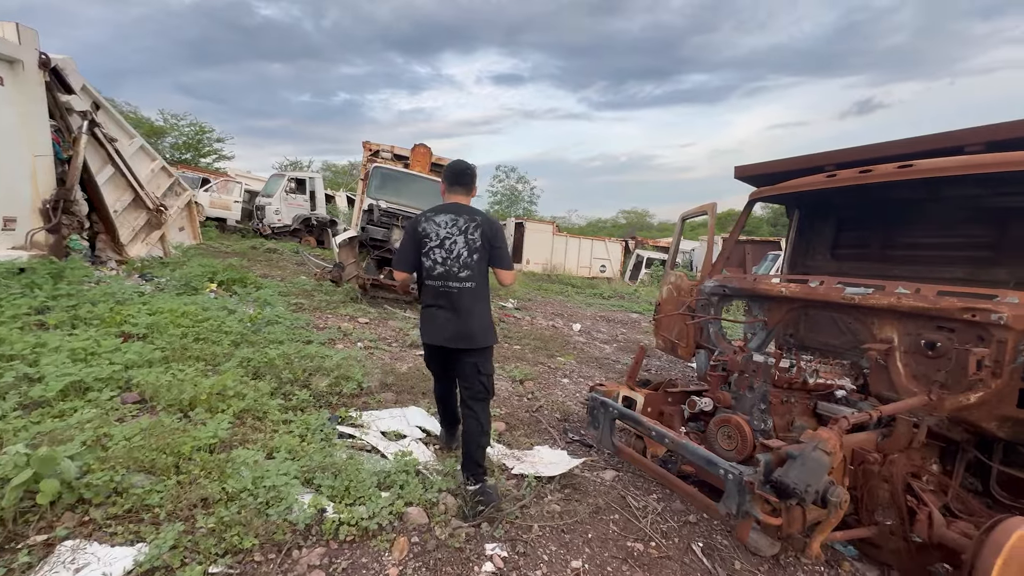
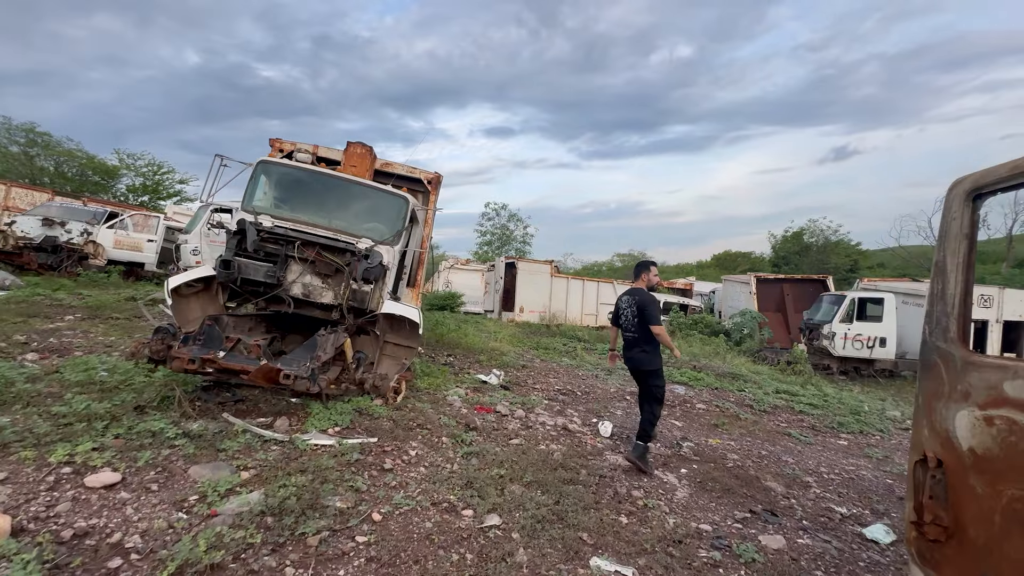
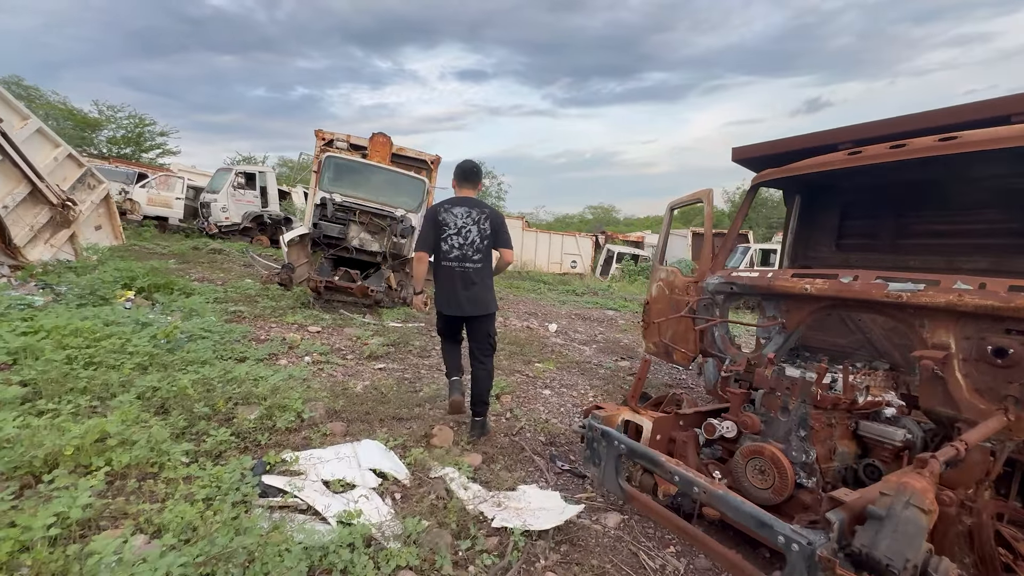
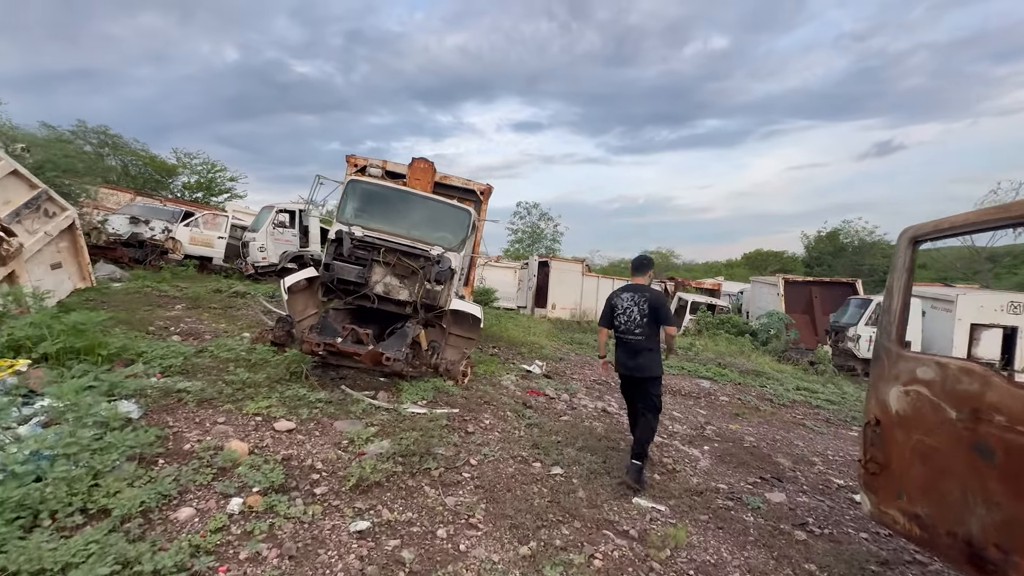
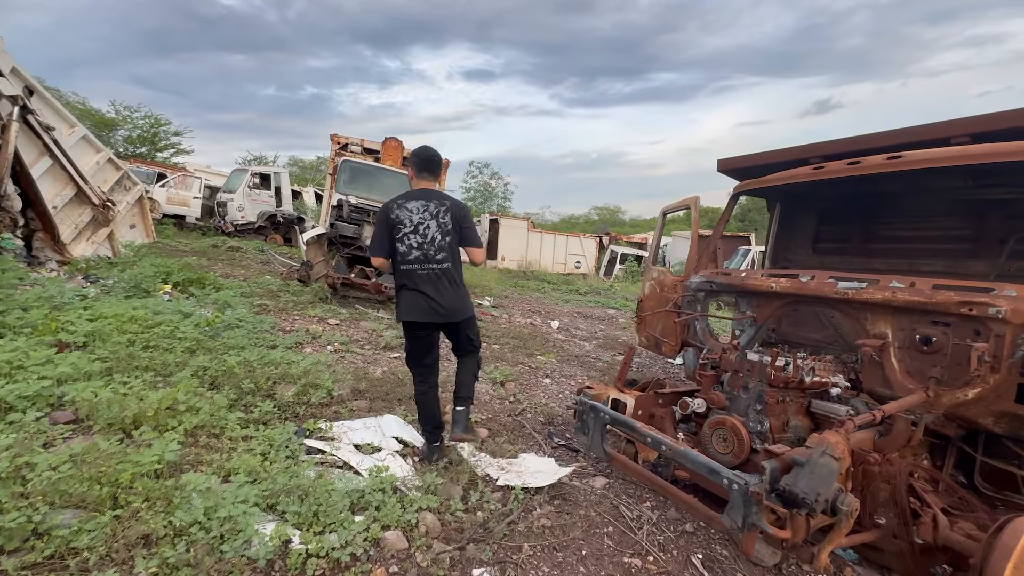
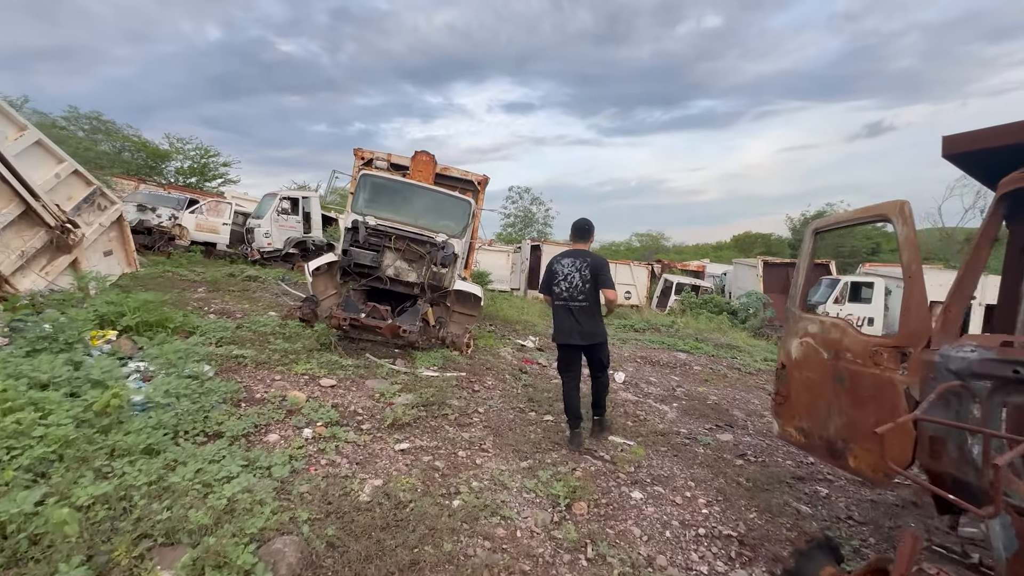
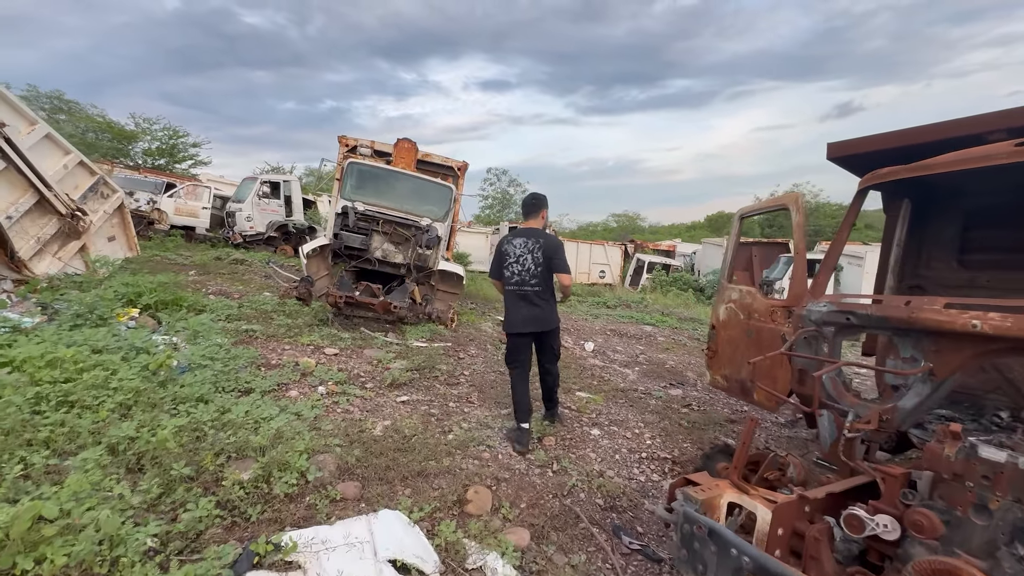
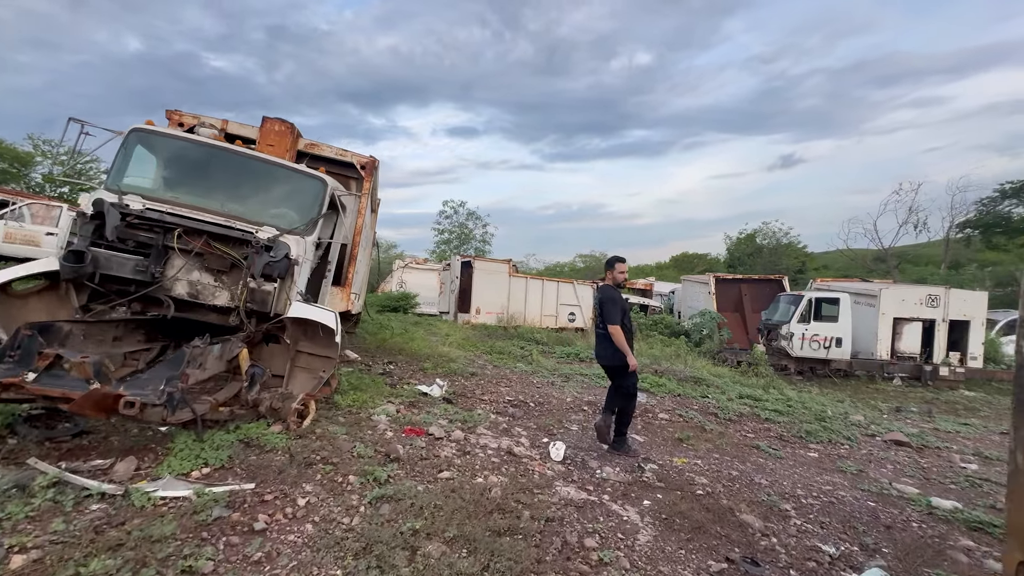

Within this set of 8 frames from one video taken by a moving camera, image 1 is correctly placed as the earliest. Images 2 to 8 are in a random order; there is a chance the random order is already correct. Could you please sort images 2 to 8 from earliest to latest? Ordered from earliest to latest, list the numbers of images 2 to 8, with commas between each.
5, 3, 7, 6, 4, 2, 8
